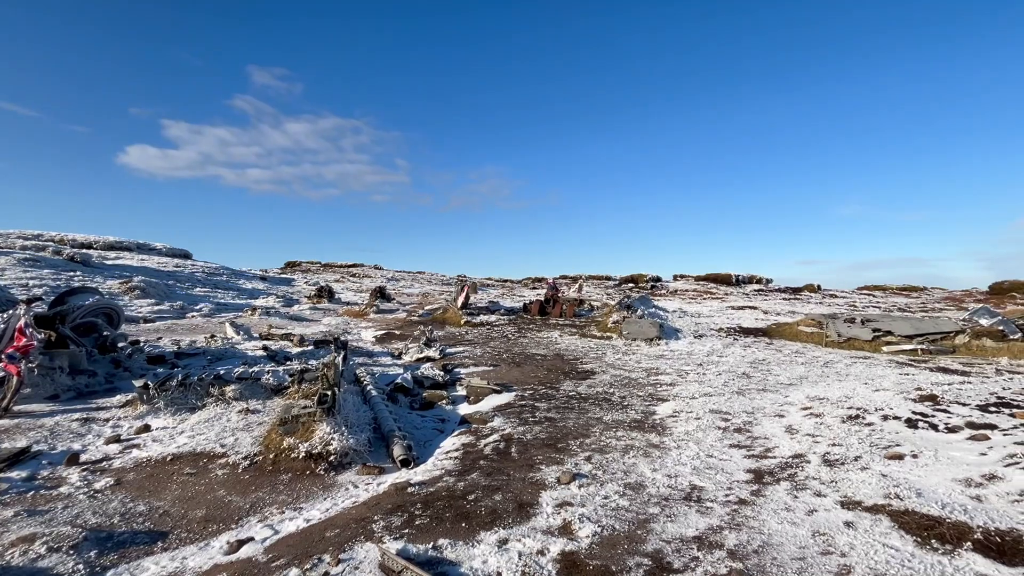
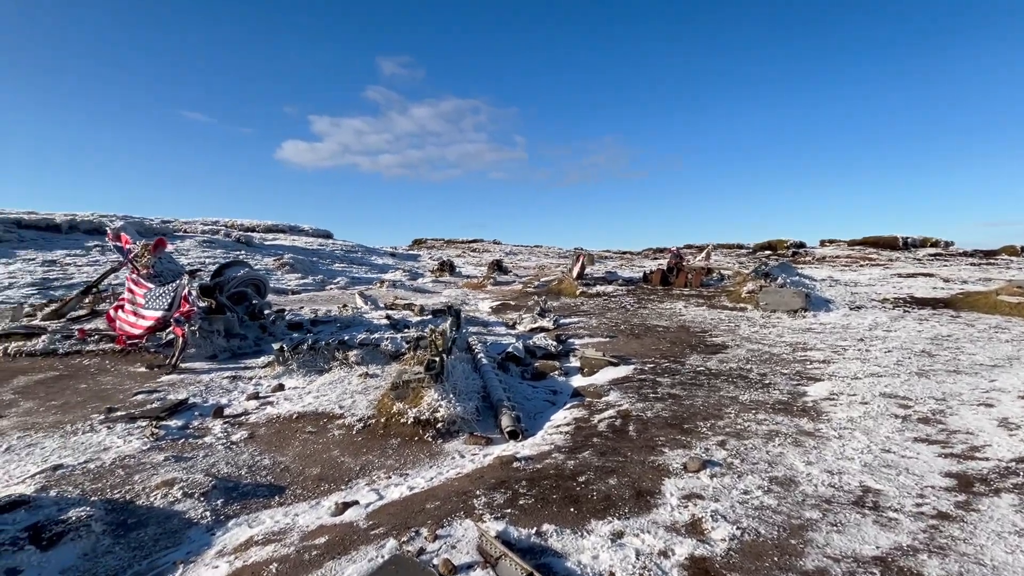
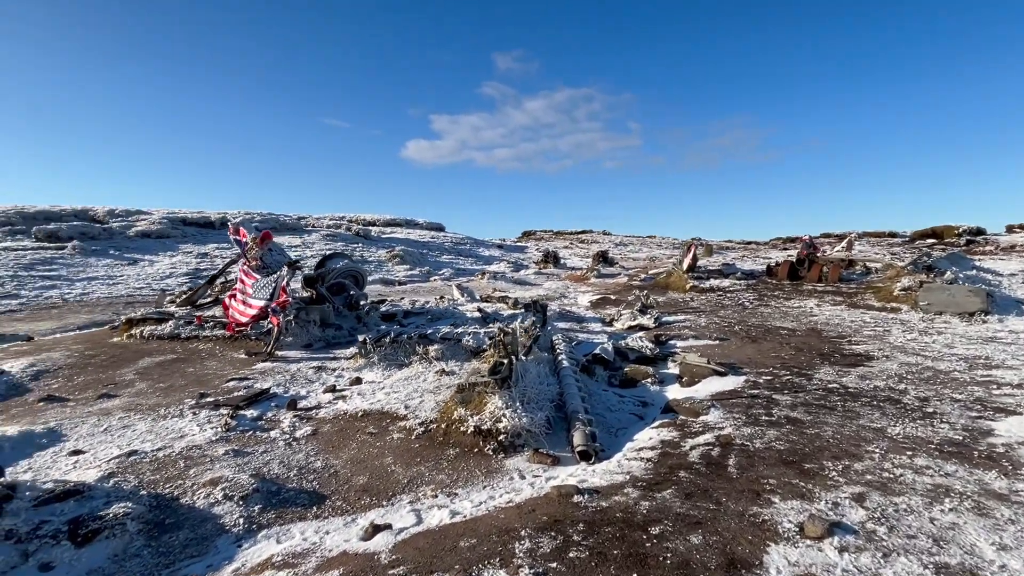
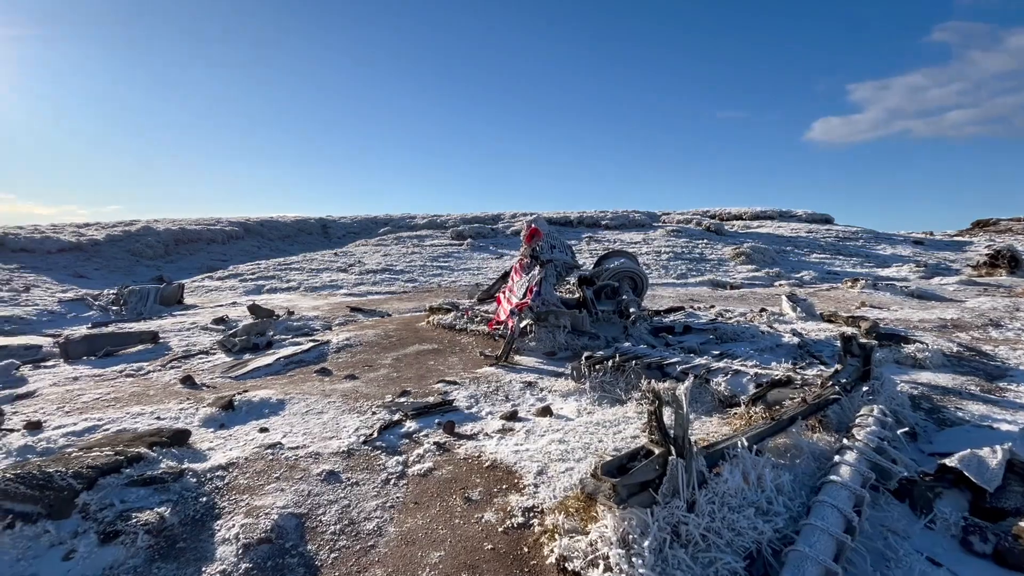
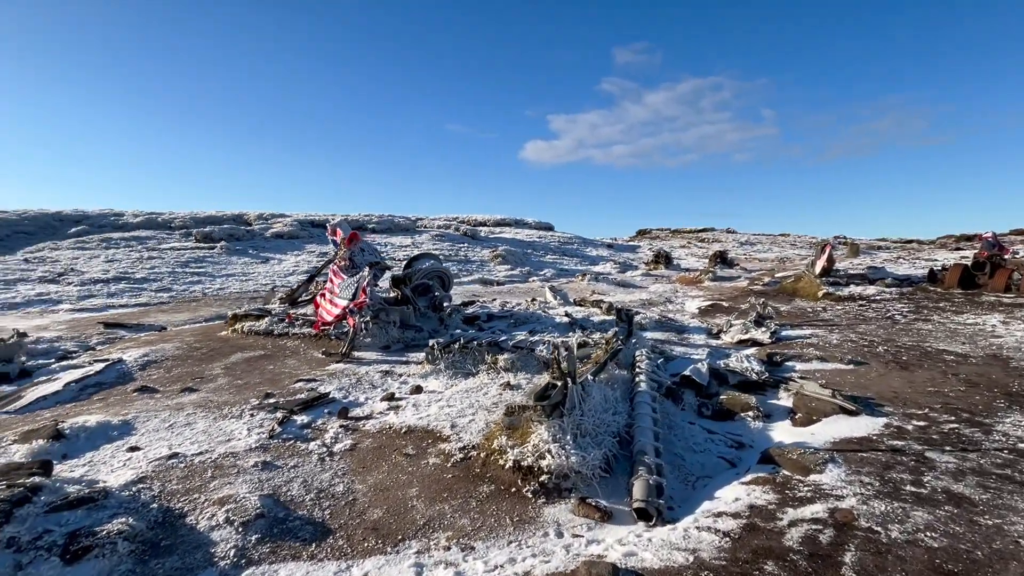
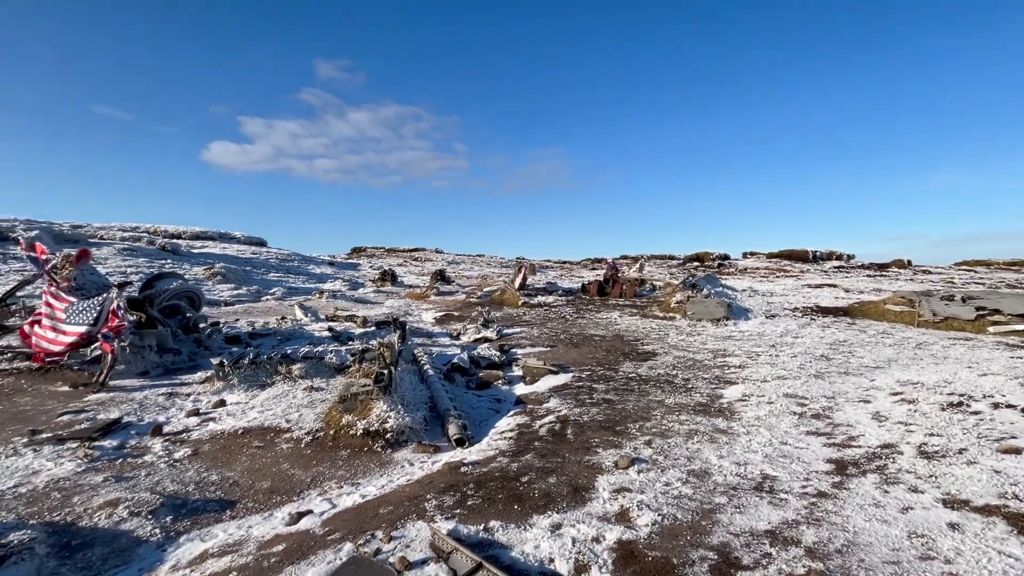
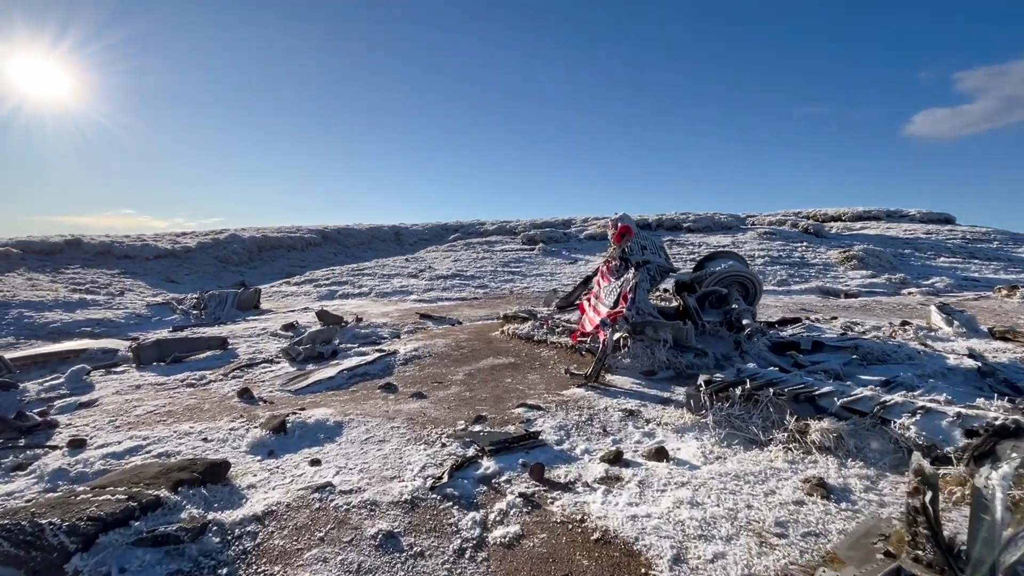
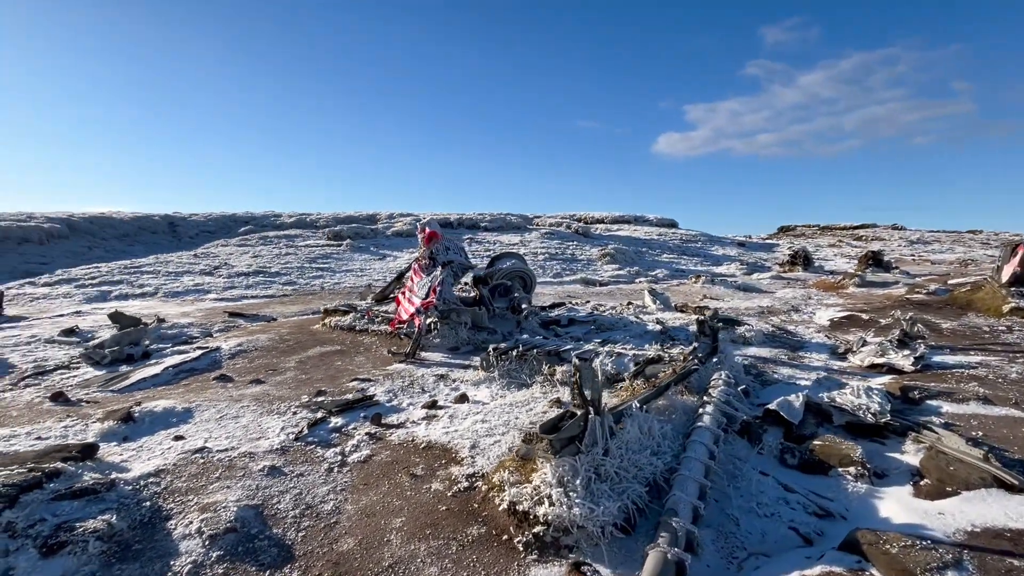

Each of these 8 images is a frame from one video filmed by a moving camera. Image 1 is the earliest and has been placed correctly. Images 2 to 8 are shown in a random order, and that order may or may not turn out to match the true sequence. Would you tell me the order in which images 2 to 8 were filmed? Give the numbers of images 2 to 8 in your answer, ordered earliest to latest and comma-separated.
6, 2, 3, 5, 8, 4, 7
